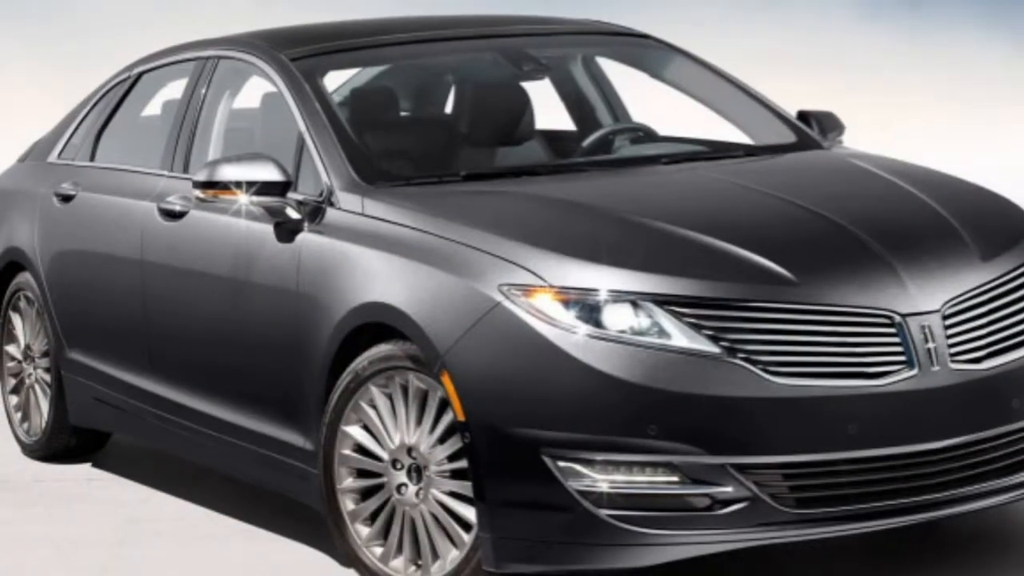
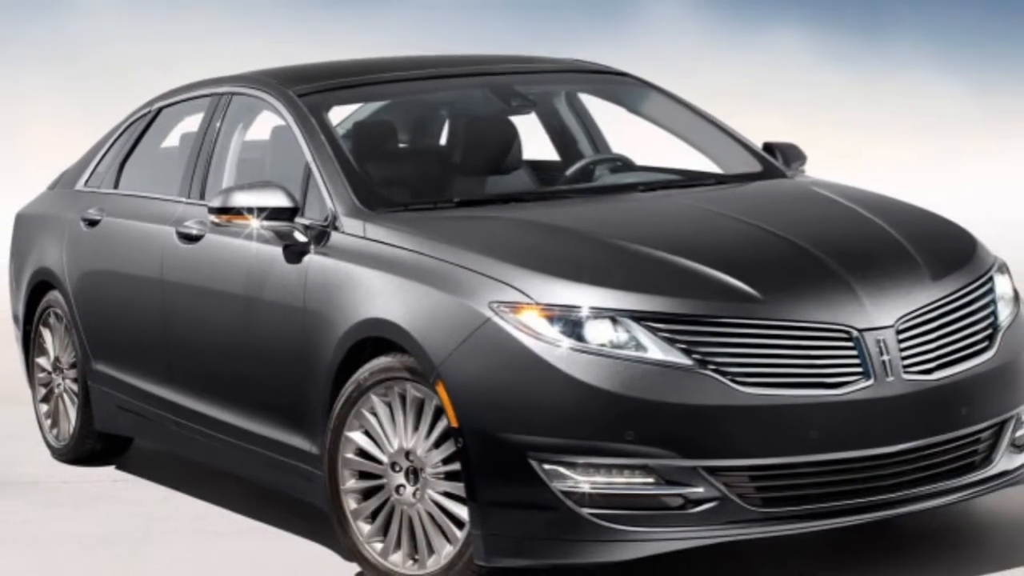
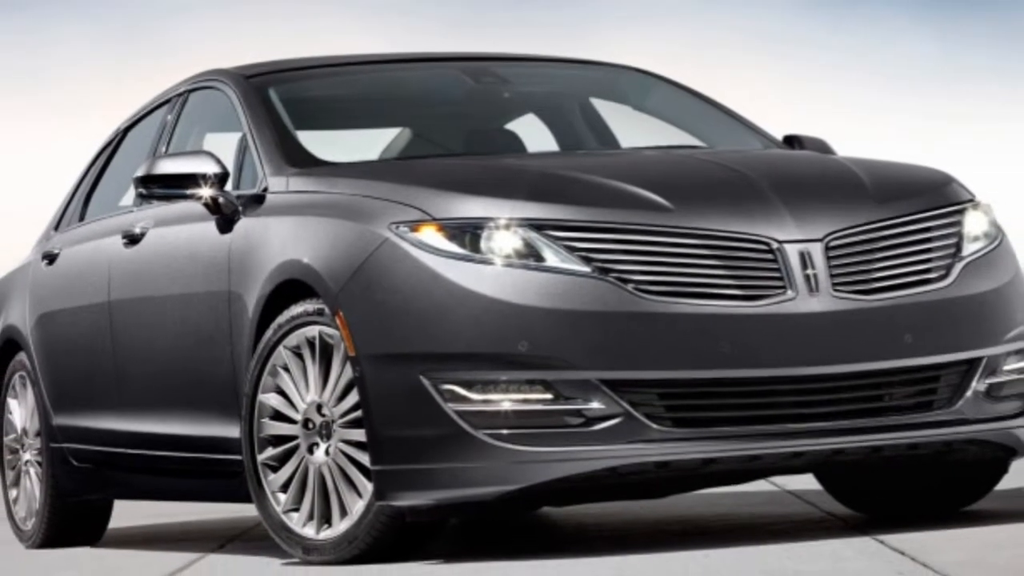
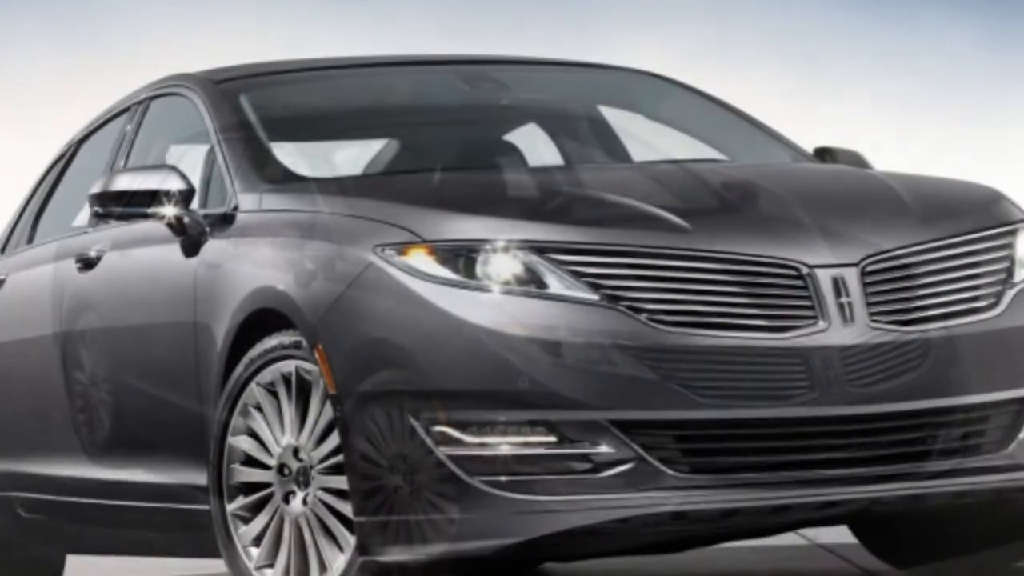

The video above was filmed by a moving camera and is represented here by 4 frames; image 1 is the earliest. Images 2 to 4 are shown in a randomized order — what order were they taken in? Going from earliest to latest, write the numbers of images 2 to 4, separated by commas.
2, 4, 3
